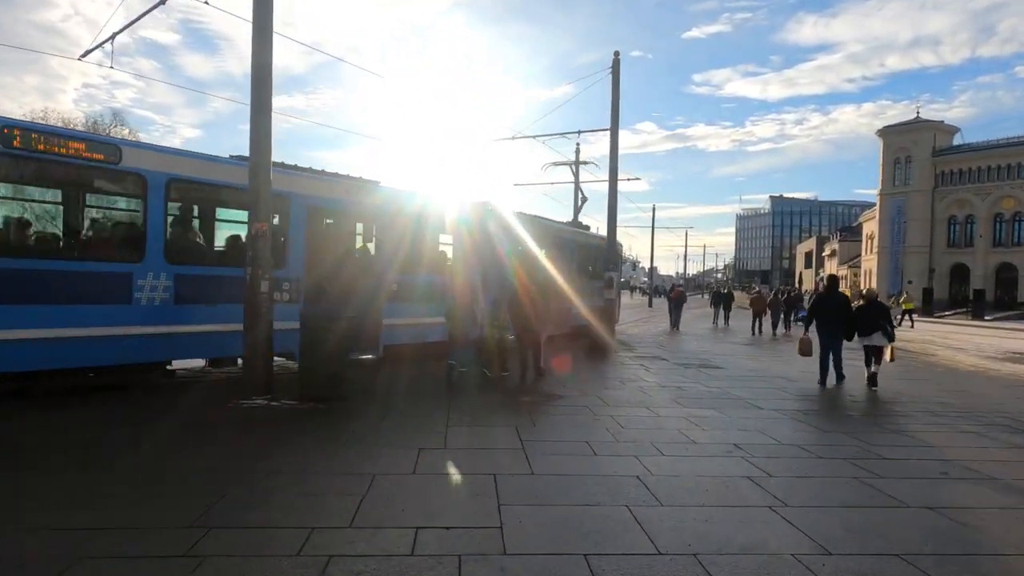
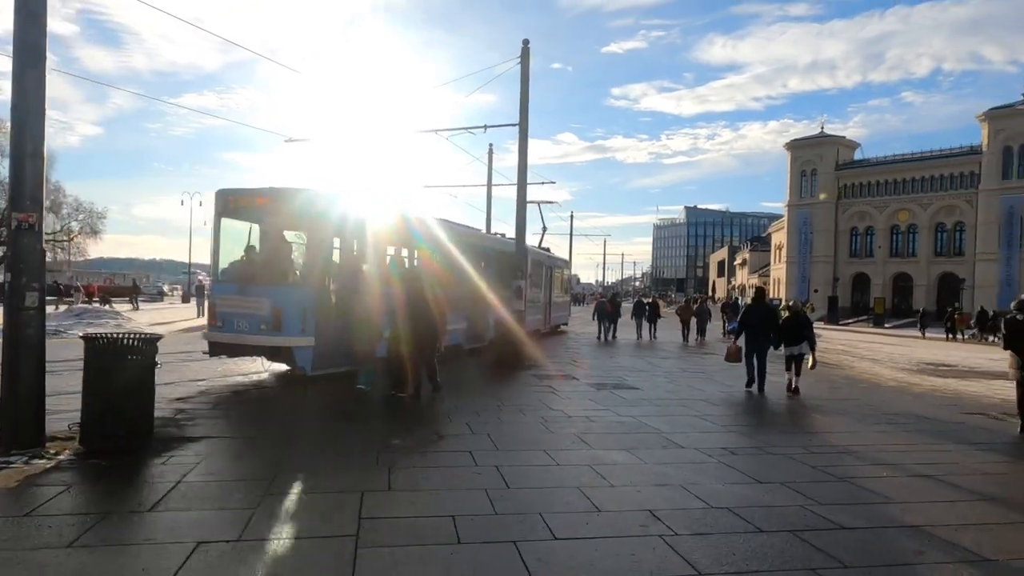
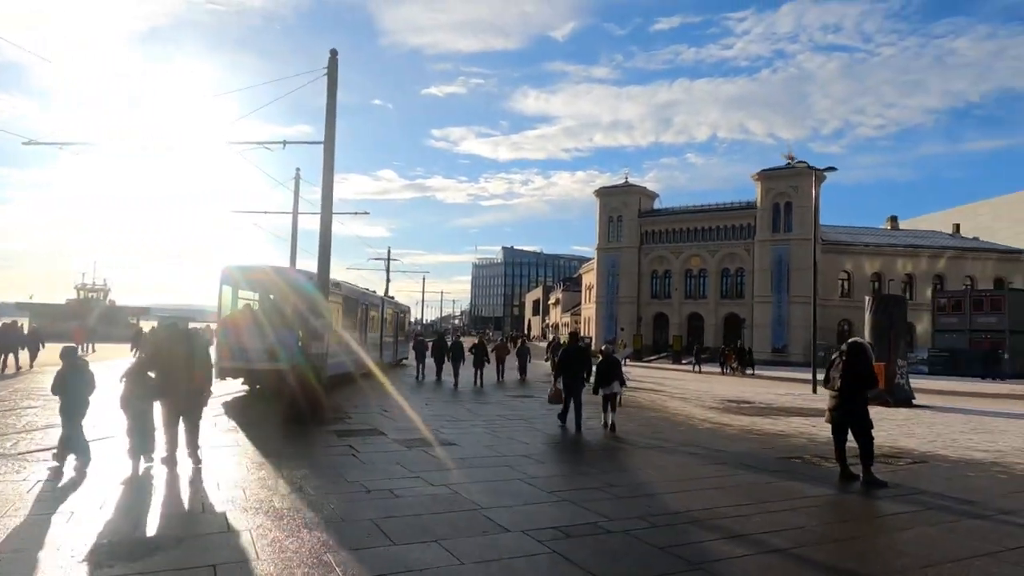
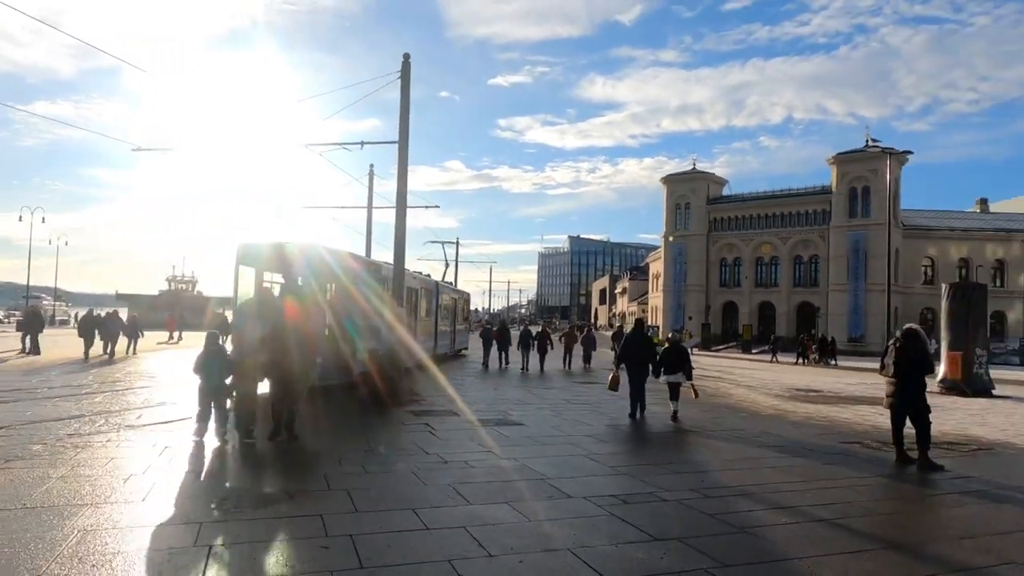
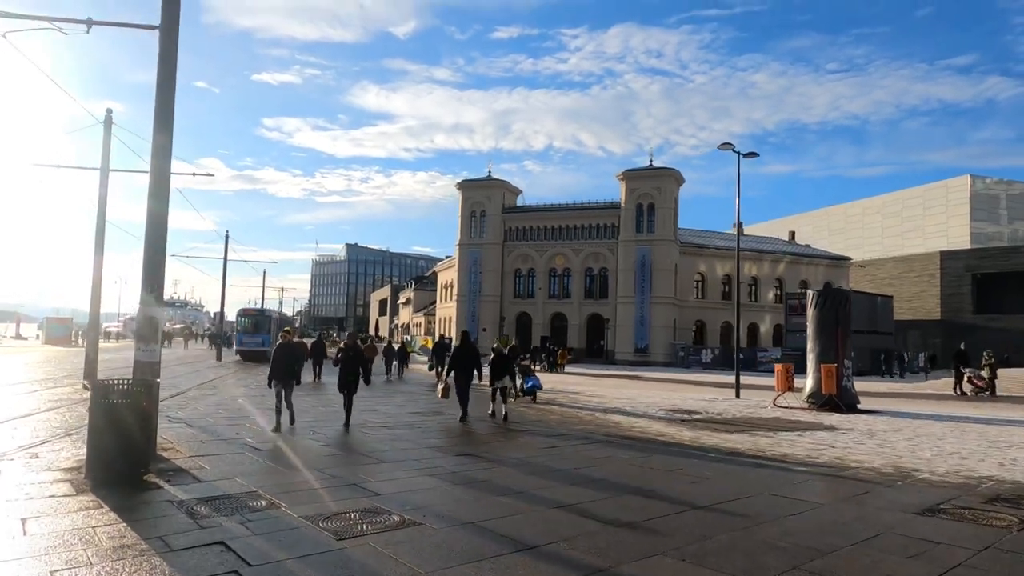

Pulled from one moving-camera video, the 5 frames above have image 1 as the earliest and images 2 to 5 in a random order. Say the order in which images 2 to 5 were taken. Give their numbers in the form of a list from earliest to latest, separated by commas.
2, 4, 3, 5
